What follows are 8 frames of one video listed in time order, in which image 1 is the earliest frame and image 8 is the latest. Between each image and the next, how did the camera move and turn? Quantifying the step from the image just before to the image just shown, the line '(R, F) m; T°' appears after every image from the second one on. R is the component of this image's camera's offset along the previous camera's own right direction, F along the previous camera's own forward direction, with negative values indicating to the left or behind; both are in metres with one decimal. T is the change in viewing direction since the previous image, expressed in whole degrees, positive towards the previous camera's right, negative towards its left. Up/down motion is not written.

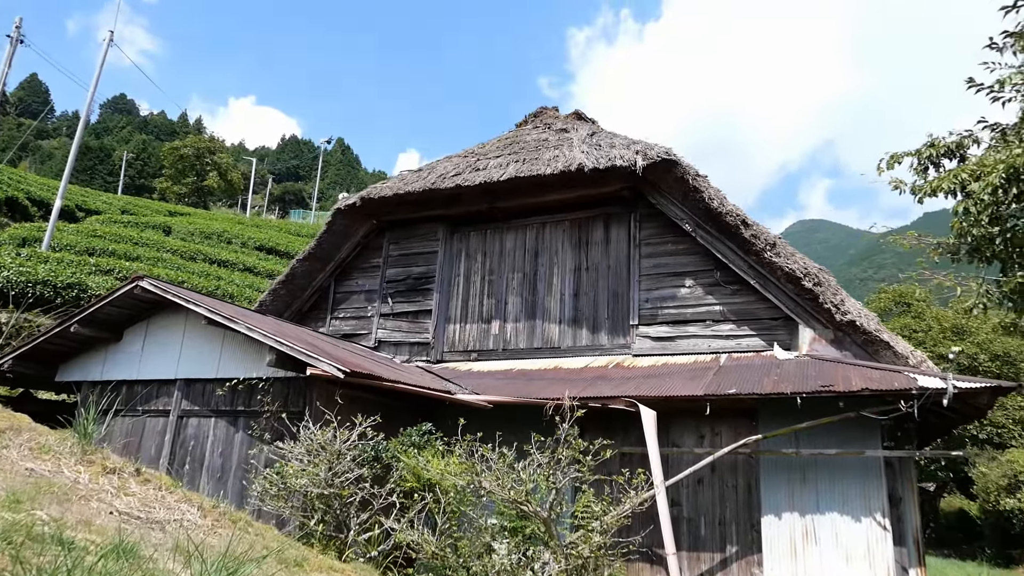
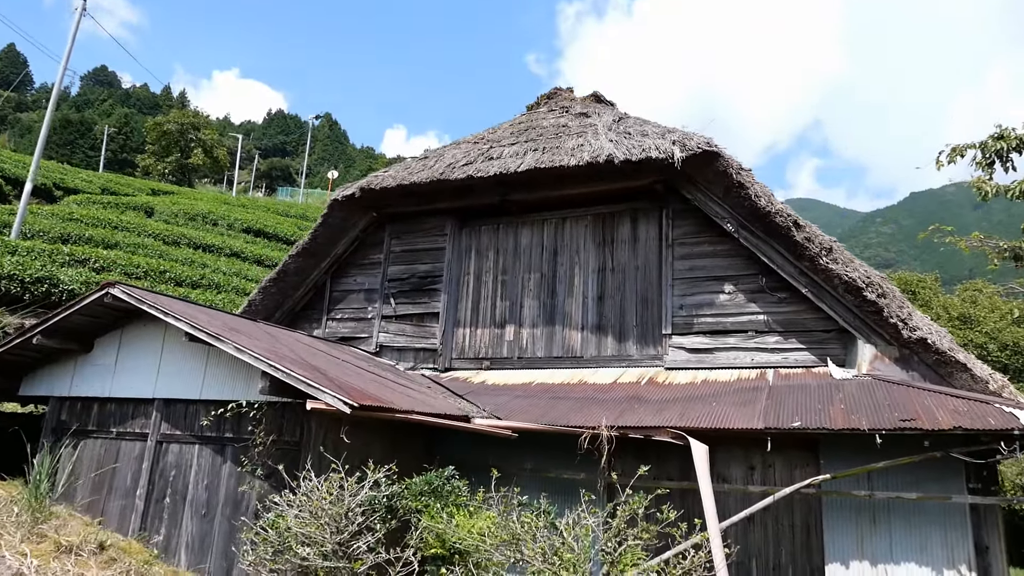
(-0.3, +0.7) m; +1°
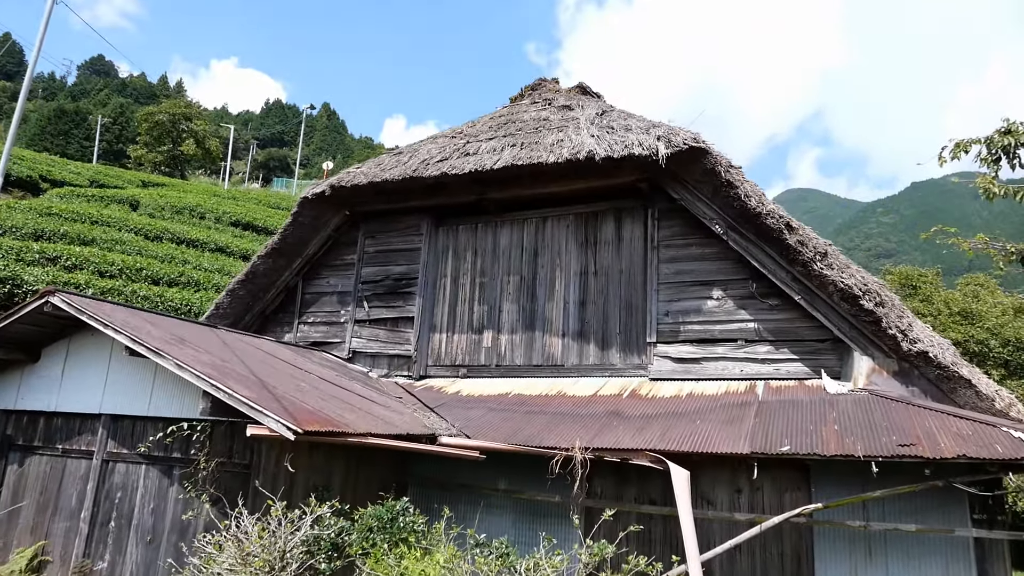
(+0.2, +0.4) m; 0°
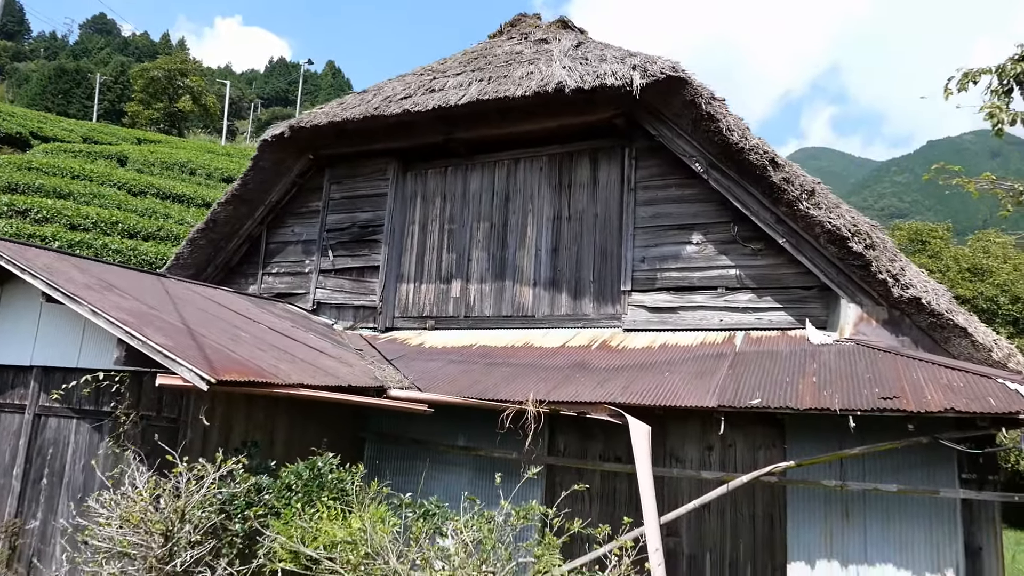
(+0.4, +0.4) m; -1°
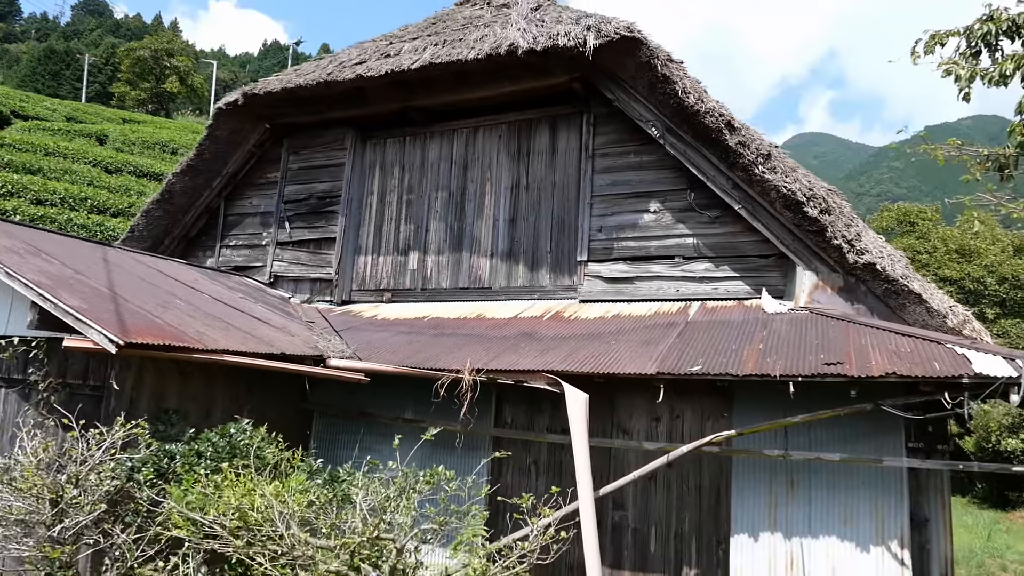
(+0.4, +0.2) m; 0°
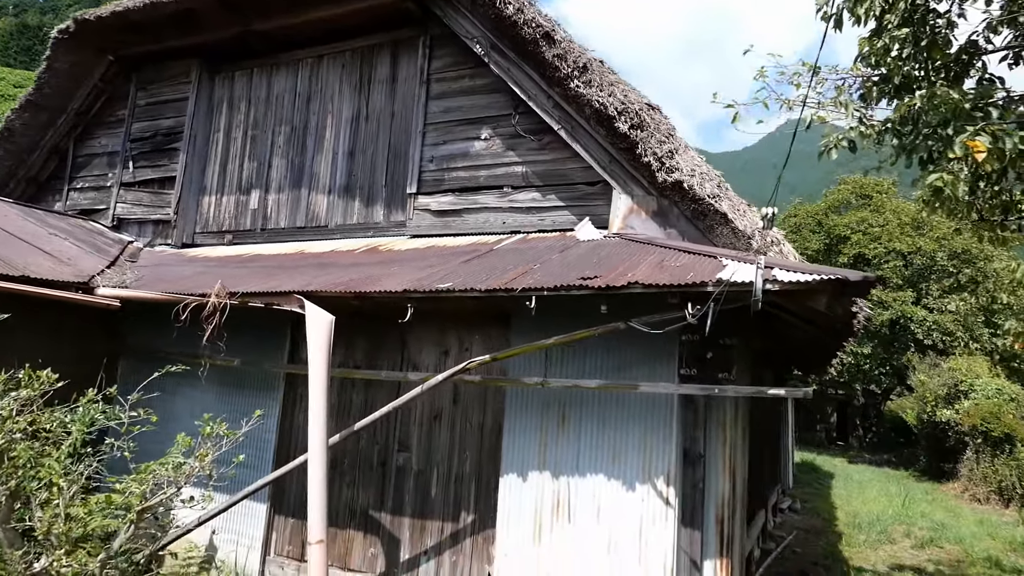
(+1.2, +0.4) m; +1°
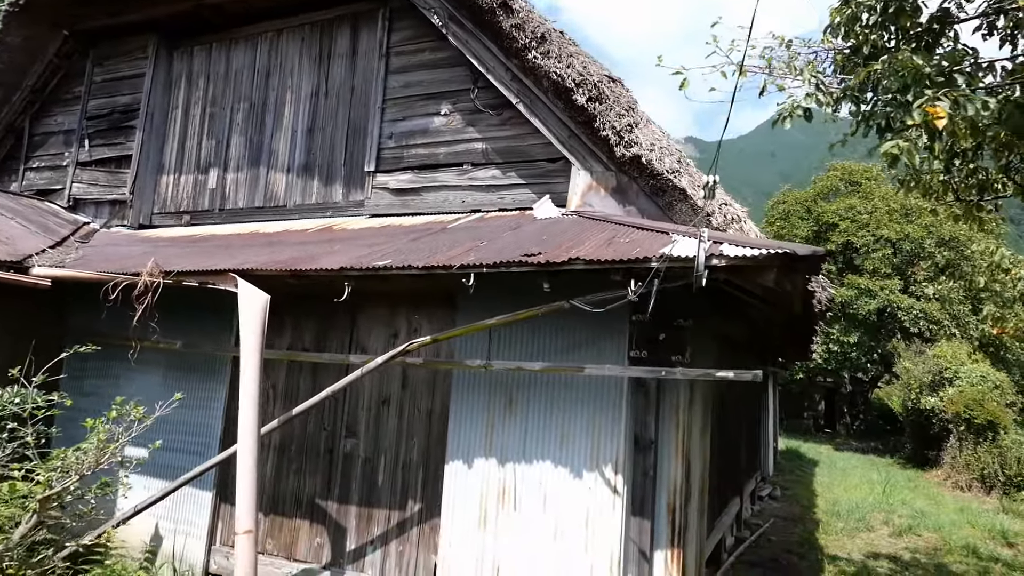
(+0.2, +0.2) m; 0°
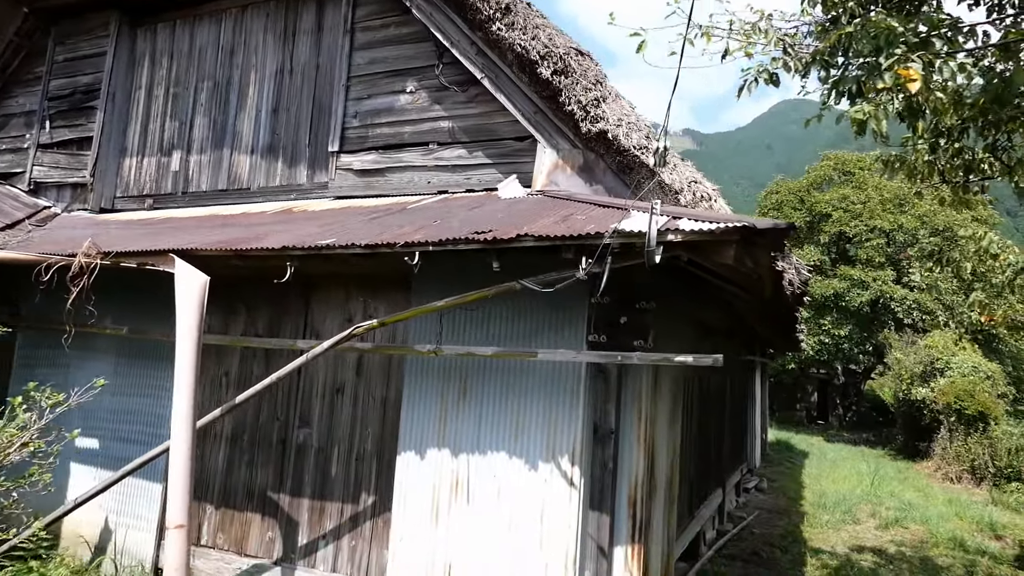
(+0.2, +0.2) m; 0°
